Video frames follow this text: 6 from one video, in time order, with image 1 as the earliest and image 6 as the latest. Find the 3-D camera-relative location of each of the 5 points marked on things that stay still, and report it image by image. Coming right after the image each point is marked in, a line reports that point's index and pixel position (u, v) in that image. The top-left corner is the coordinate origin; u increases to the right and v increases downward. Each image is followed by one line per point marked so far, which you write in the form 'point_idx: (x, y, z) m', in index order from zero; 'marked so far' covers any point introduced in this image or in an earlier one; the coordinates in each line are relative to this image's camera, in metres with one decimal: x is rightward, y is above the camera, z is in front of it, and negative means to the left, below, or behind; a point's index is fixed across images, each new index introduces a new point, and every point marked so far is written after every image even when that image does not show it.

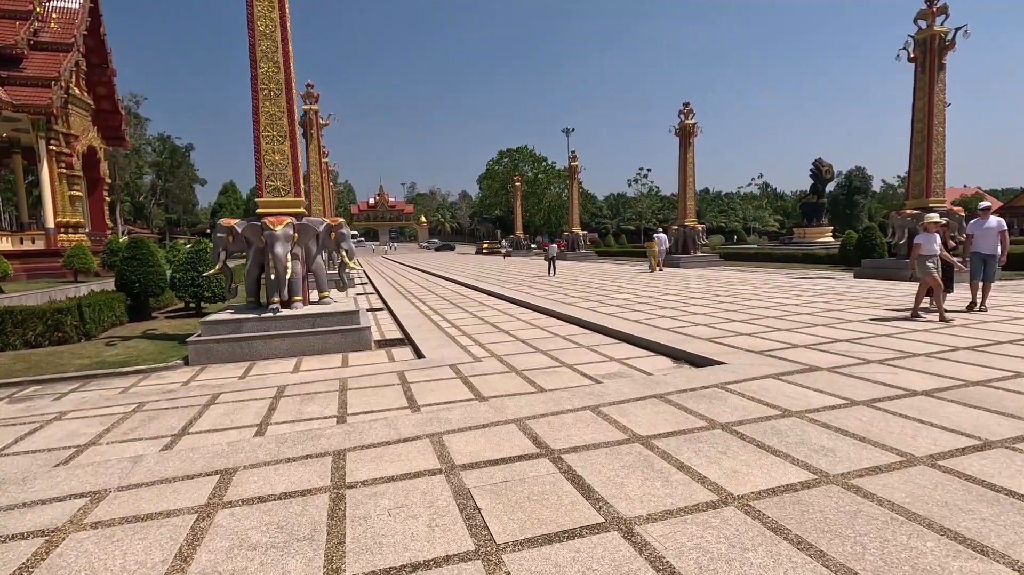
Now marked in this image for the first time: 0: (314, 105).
0: (-6.1, +5.6, +16.2) m
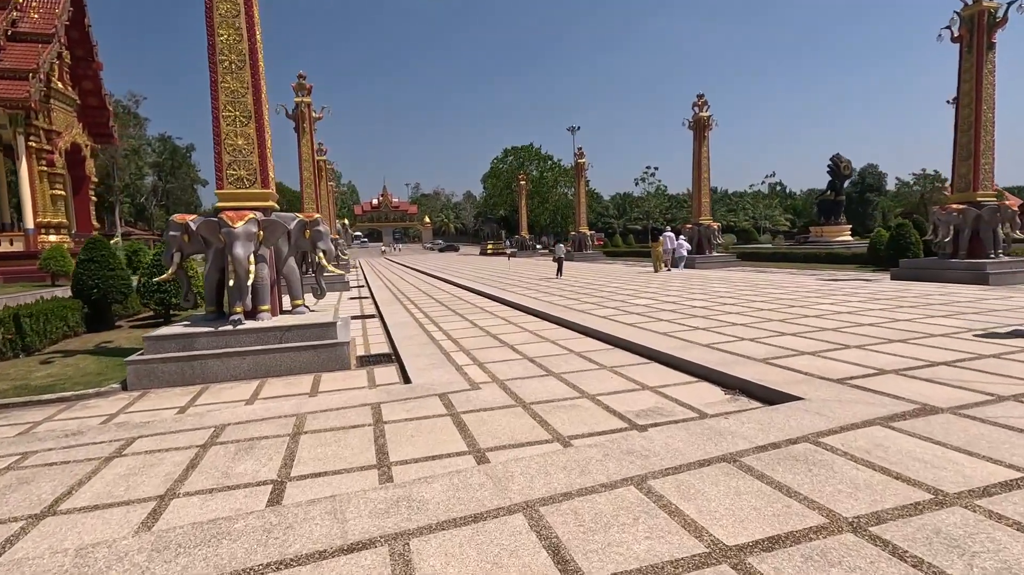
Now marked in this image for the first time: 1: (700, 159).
0: (-5.9, +5.5, +15.2) m
1: (+6.8, +4.7, +19.1) m
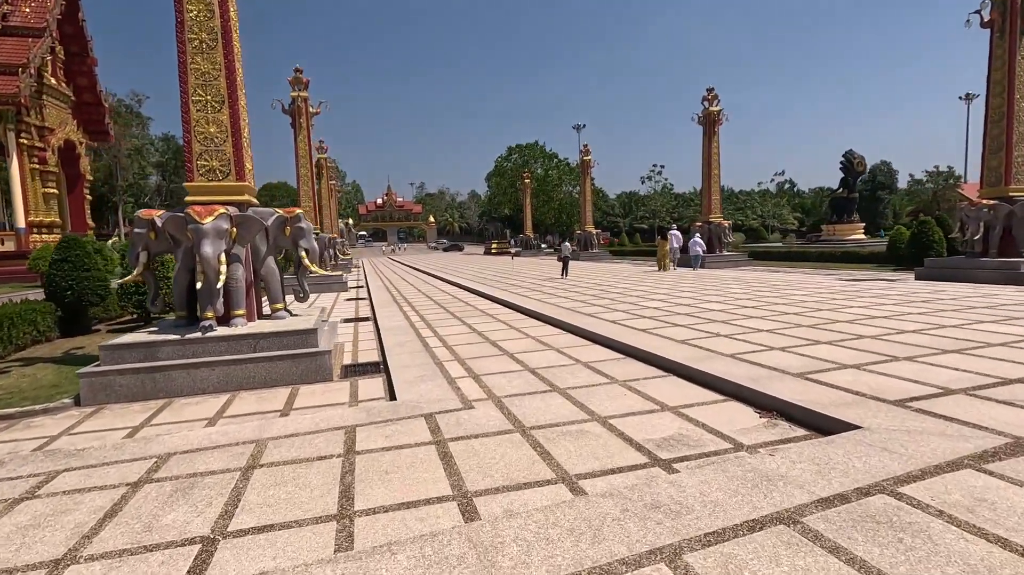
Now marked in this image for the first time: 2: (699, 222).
0: (-5.9, +5.5, +14.8) m
1: (+7.0, +4.7, +18.5) m
2: (+6.7, +2.3, +18.8) m
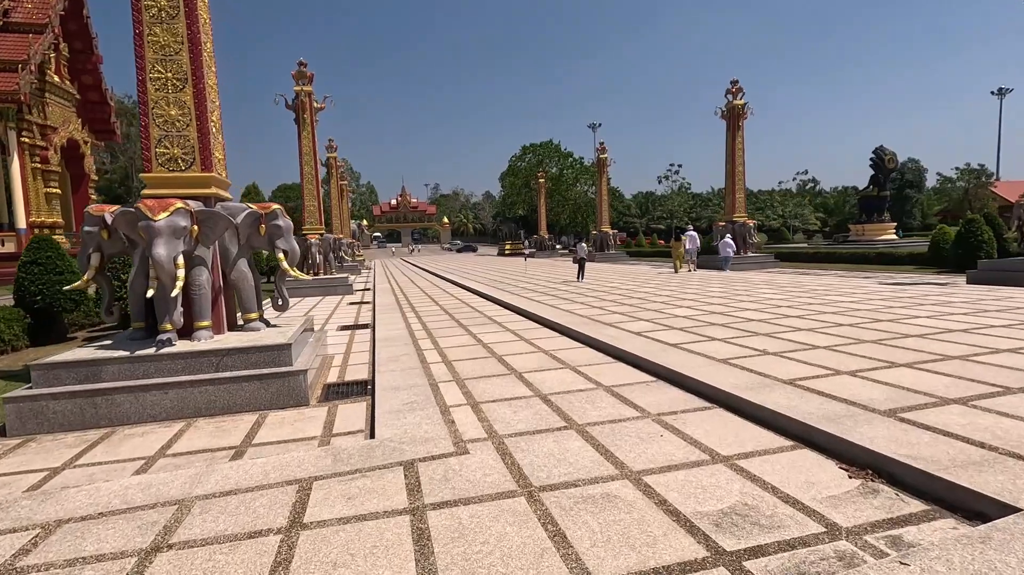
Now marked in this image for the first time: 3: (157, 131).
0: (-5.5, +5.4, +14.2) m
1: (+7.4, +4.6, +17.6) m
2: (+7.1, +2.2, +17.9) m
3: (-2.9, +1.3, +4.2) m
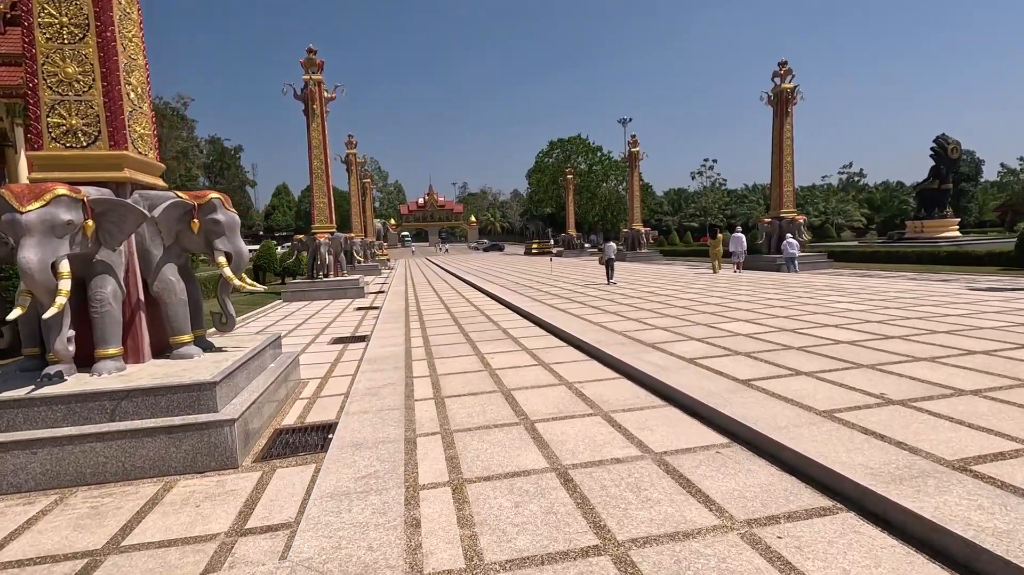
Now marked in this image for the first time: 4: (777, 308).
0: (-4.9, +5.4, +13.2) m
1: (+8.2, +4.5, +15.9) m
2: (+7.9, +2.2, +16.2) m
3: (-2.8, +1.2, +3.2) m
4: (+3.7, -0.4, +7.4) m
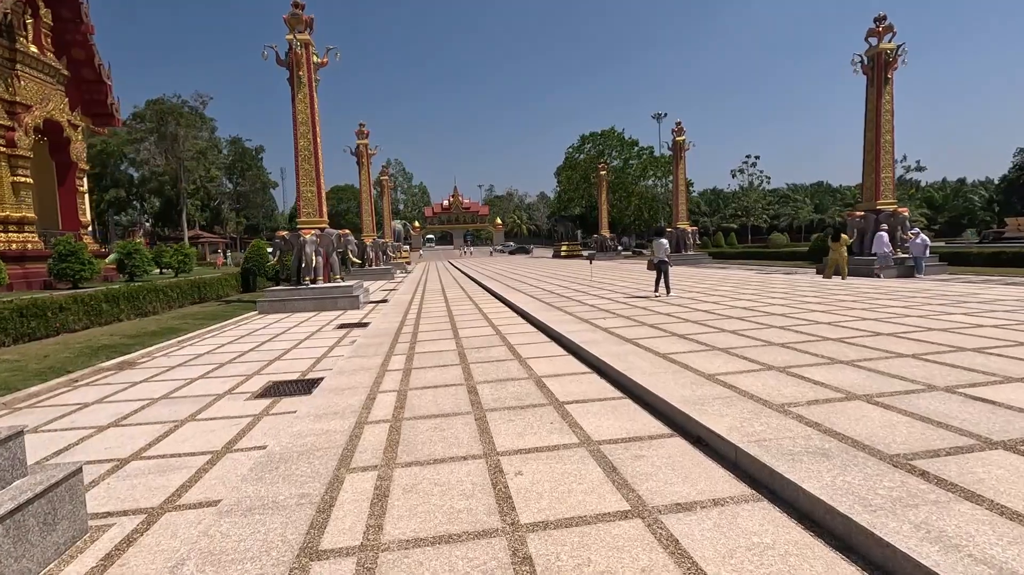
0: (-4.3, +5.2, +10.8) m
1: (+8.9, +4.2, +12.8) m
2: (+8.7, +1.9, +13.1) m
3: (-2.7, +1.1, +0.6) m
4: (+4.1, -0.5, +4.5) m
